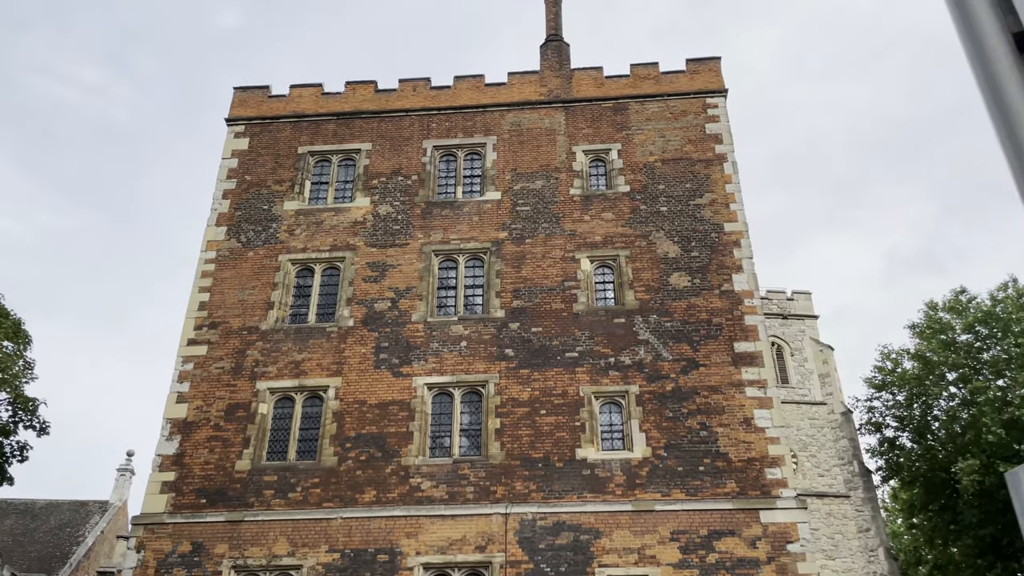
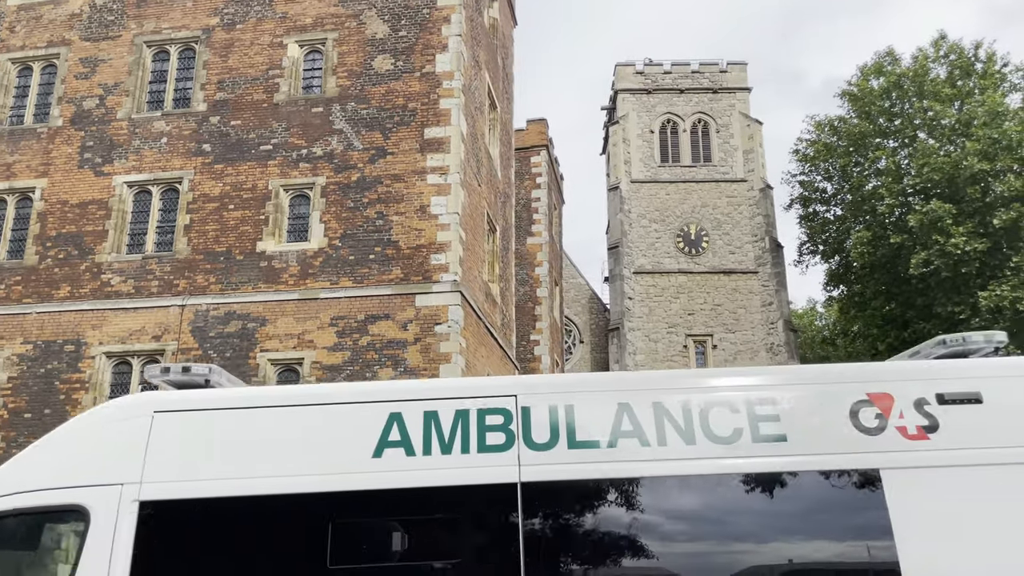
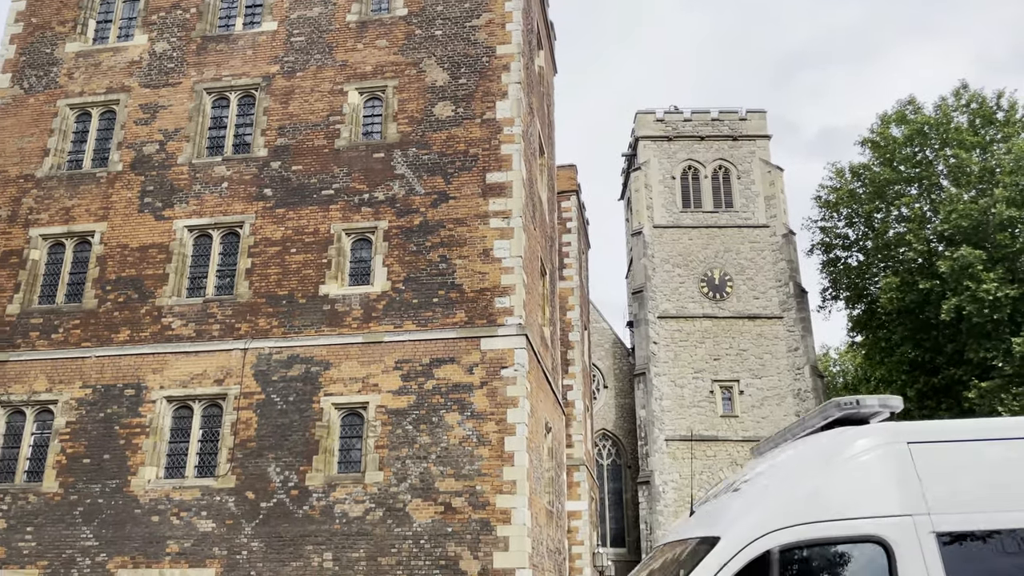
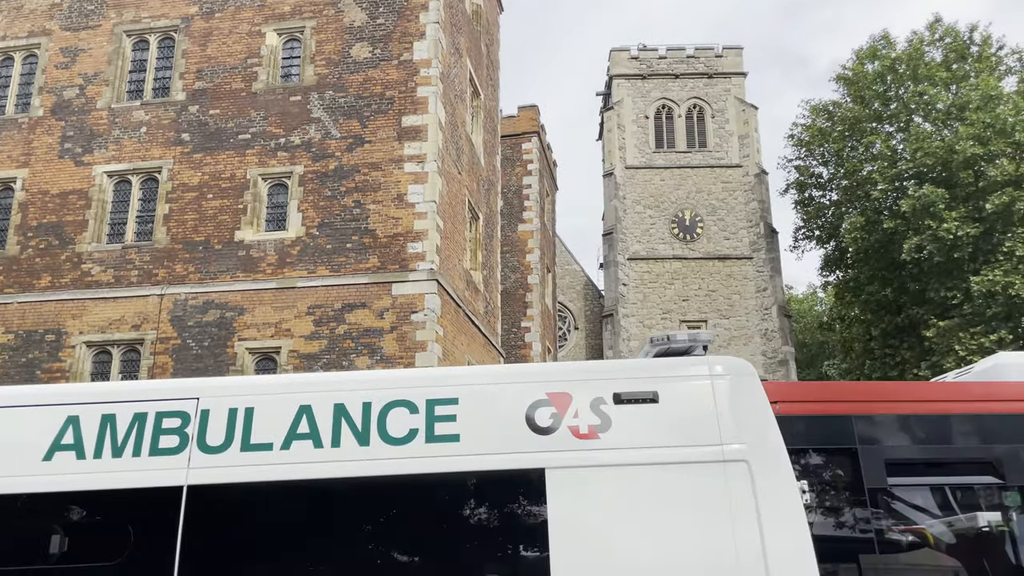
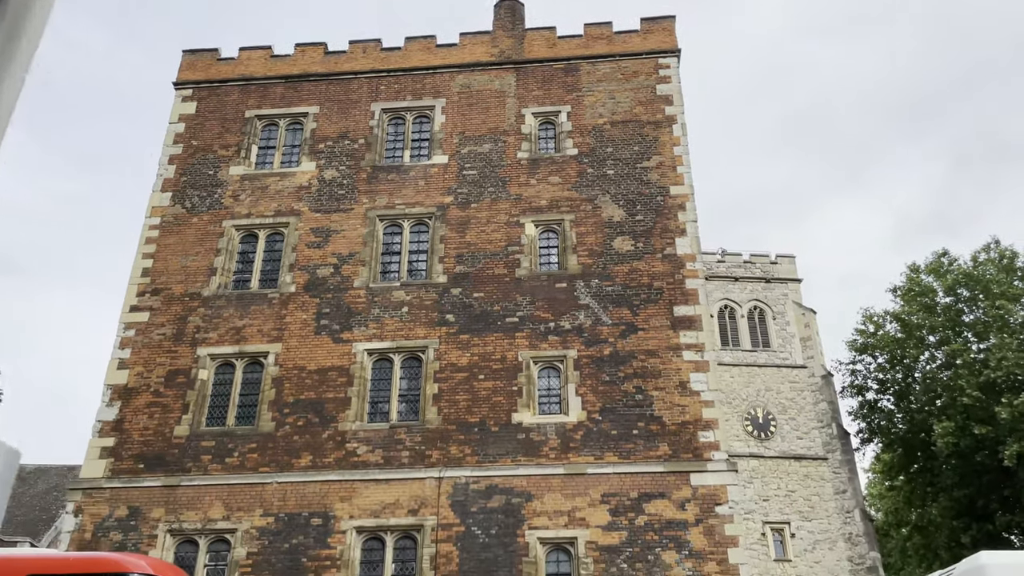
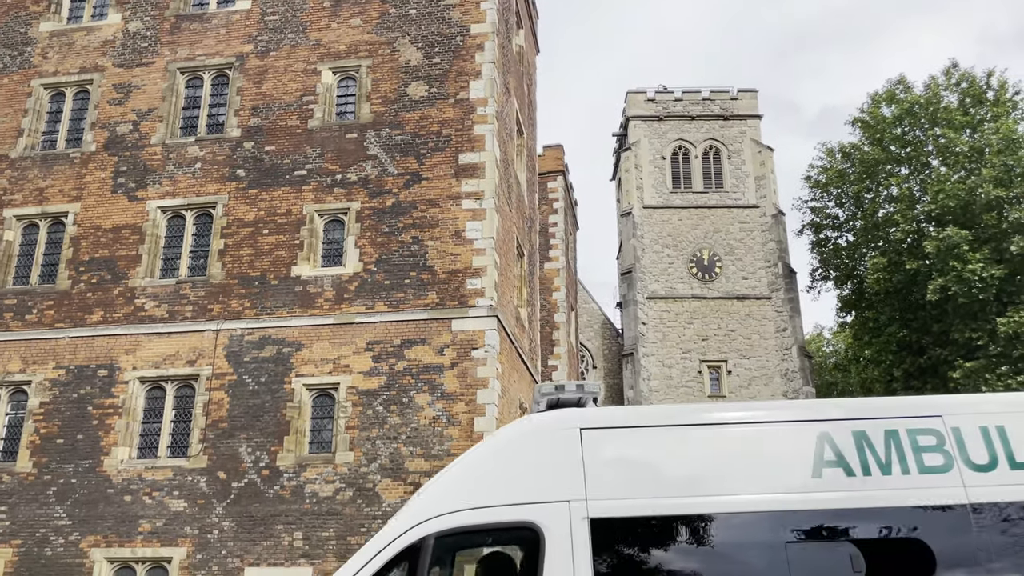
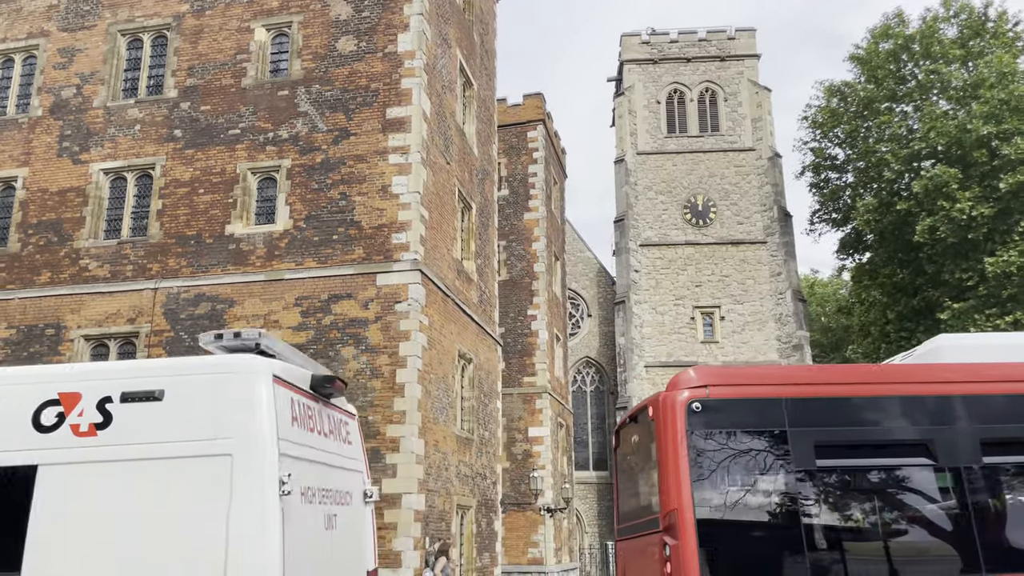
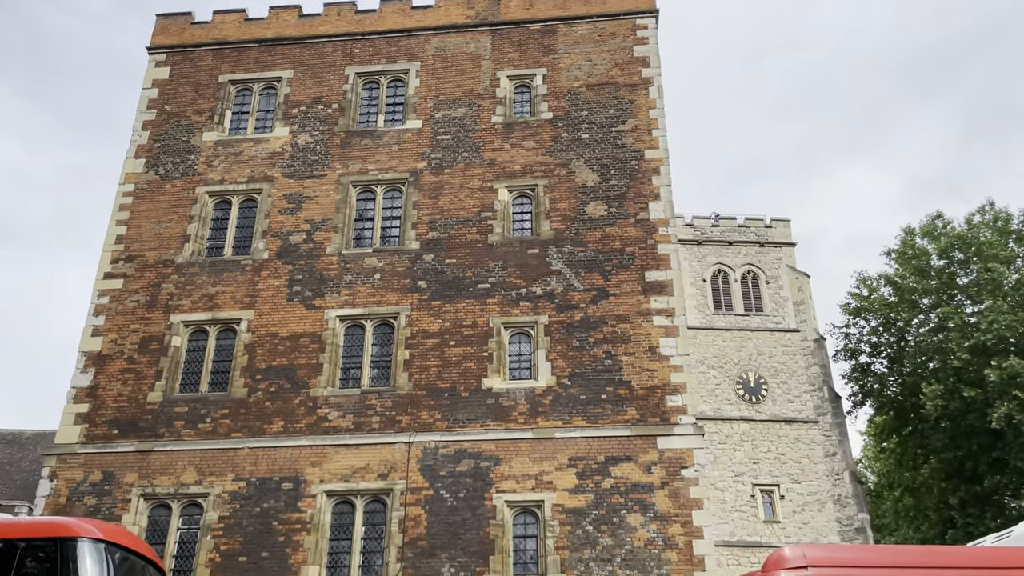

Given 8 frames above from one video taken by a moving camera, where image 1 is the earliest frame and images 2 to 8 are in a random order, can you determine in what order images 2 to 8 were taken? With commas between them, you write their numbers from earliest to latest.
5, 8, 3, 6, 2, 4, 7
